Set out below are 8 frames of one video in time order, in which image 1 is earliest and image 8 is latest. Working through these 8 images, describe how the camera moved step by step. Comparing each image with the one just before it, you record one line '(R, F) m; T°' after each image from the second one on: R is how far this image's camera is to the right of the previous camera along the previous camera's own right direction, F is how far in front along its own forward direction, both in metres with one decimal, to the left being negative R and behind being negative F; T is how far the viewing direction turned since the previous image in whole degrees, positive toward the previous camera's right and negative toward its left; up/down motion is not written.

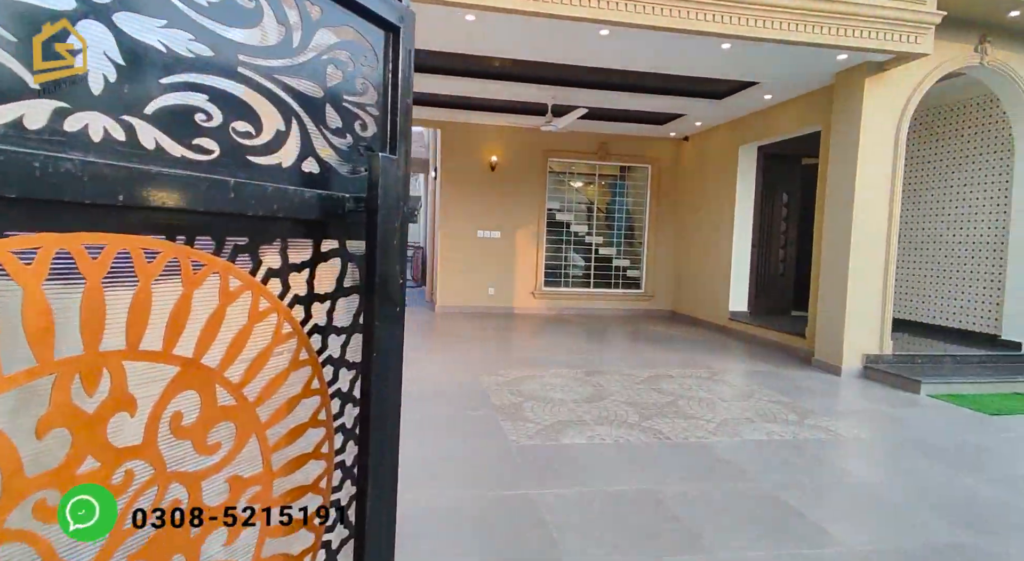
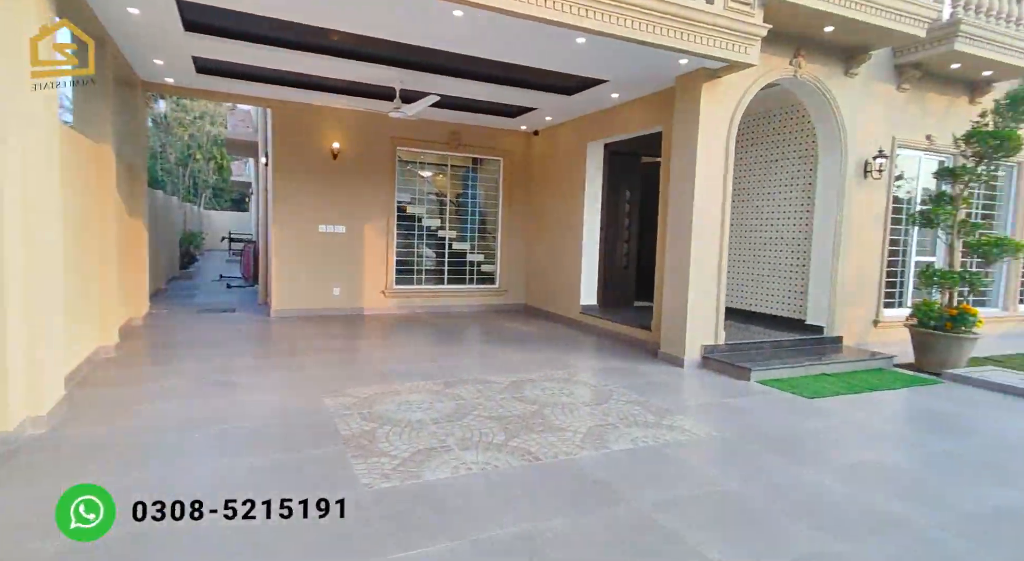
(0.0, +0.2) m; +14°
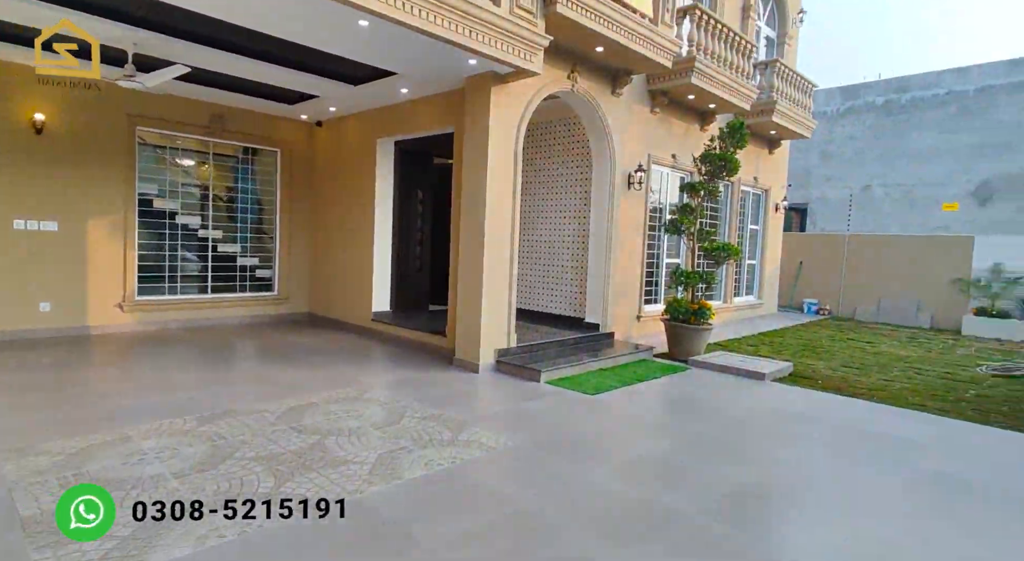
(0.0, +0.2) m; +20°
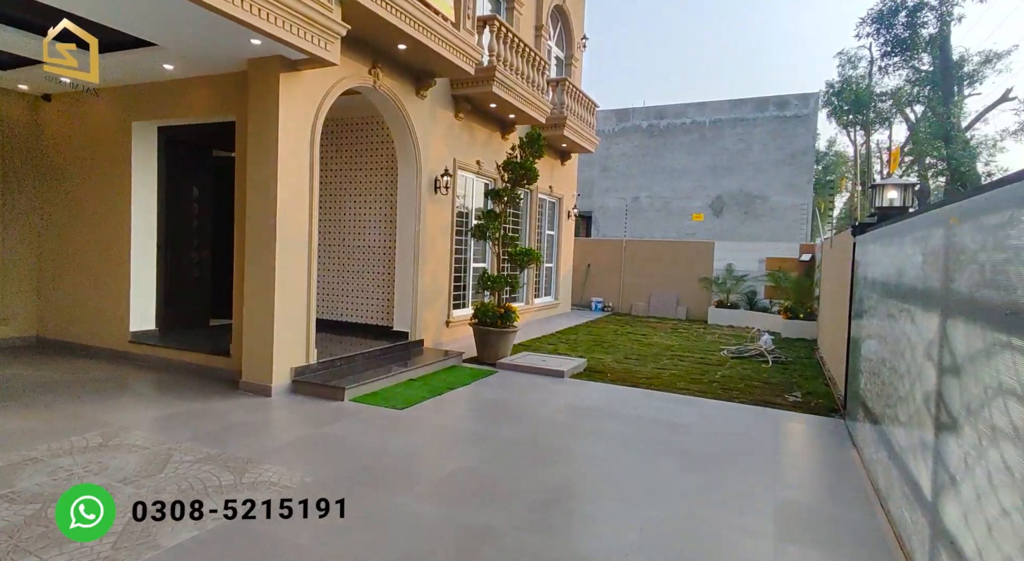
(0.0, +0.2) m; +18°
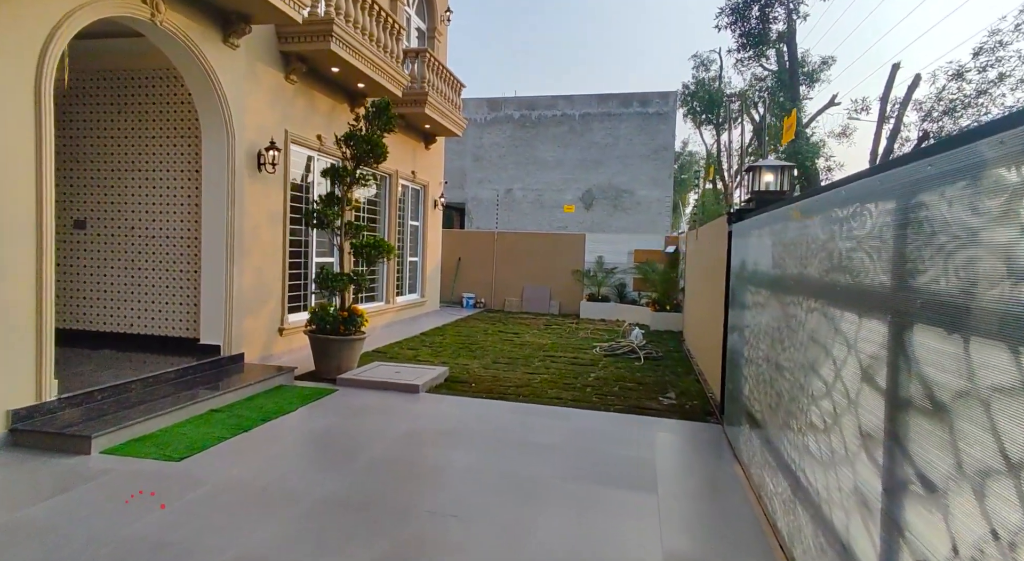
(+0.3, +1.0) m; +12°
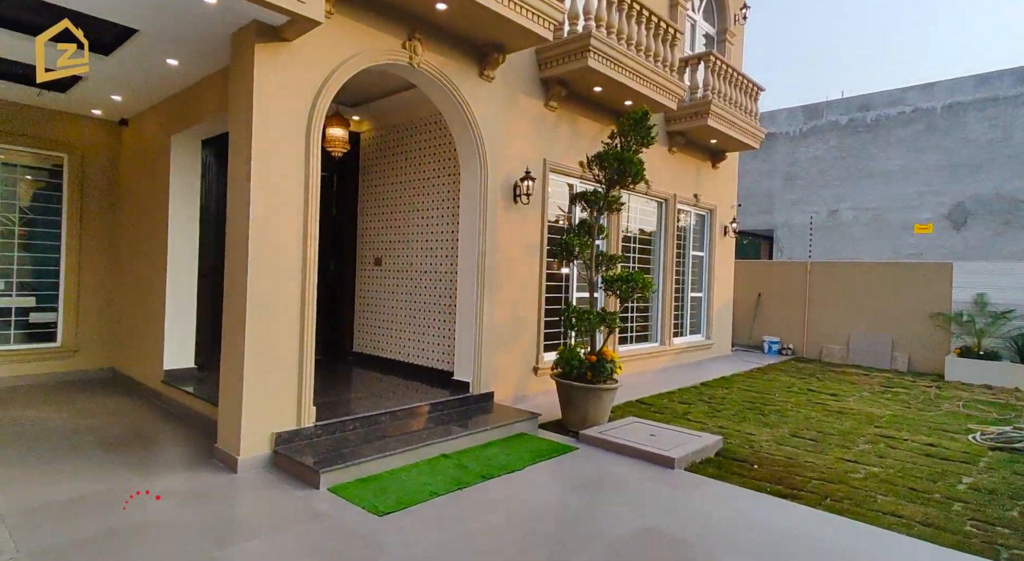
(+0.3, +1.1) m; -30°
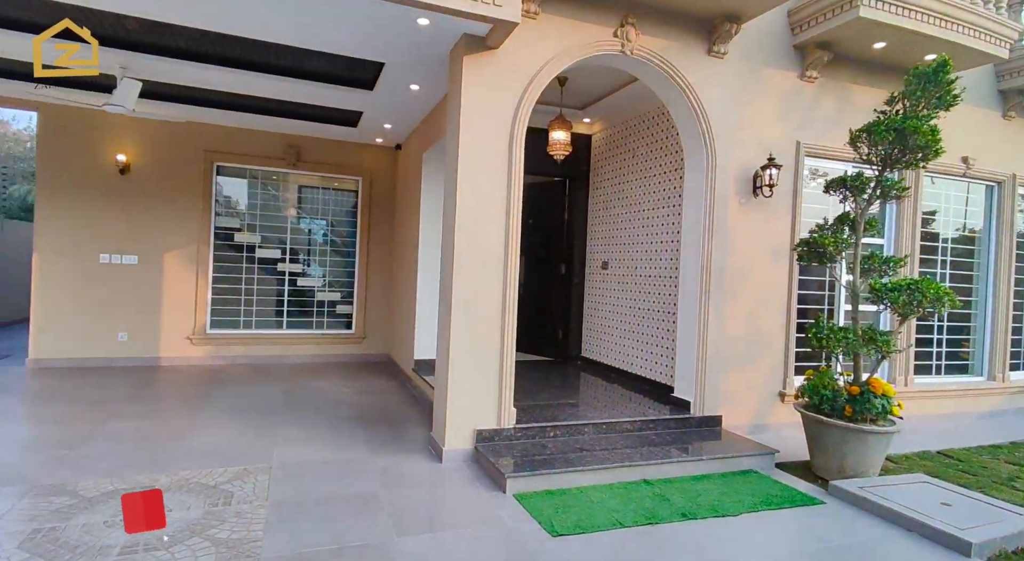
(+0.7, +0.6) m; -30°
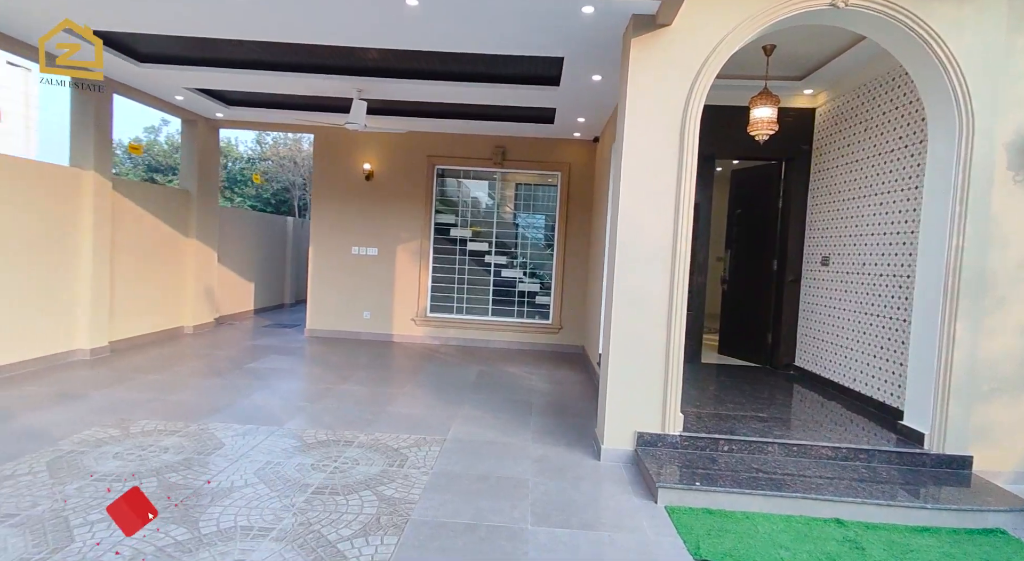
(+0.7, +0.3) m; -25°
